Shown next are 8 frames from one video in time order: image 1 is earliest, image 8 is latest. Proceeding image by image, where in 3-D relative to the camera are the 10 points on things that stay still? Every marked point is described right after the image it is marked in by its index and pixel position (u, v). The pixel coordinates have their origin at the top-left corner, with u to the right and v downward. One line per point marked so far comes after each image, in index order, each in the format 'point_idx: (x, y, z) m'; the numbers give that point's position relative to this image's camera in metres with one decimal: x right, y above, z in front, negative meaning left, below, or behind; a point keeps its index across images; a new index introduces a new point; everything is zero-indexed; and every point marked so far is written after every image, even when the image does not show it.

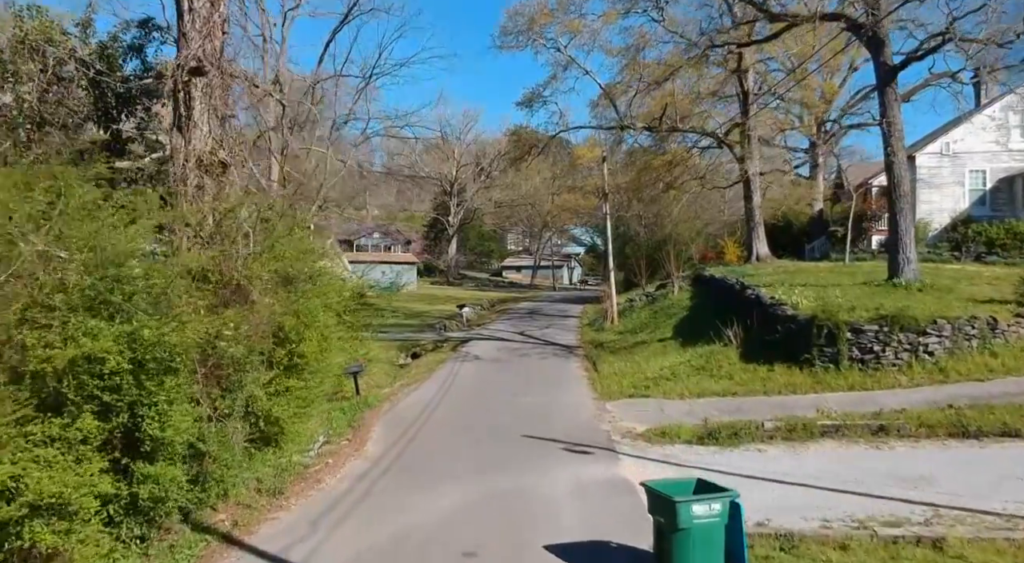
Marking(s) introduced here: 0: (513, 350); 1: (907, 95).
0: (0.0, -1.7, +18.6) m
1: (+7.5, +3.6, +14.2) m
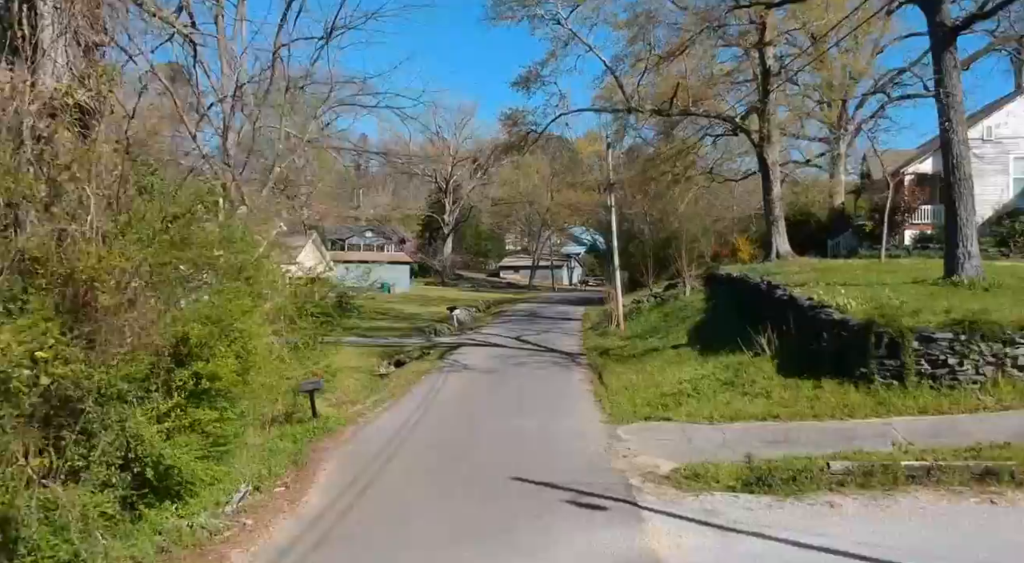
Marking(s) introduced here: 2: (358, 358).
0: (-0.1, -1.7, +16.5) m
1: (+7.4, +3.6, +12.1) m
2: (-3.7, -1.9, +18.0) m
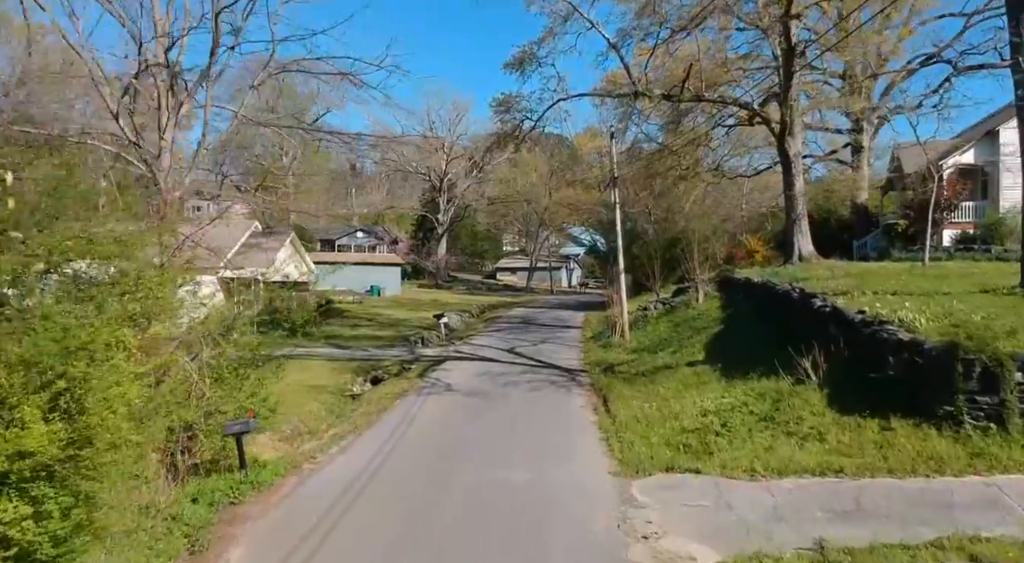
0: (-0.3, -1.8, +14.4) m
1: (+7.2, +3.5, +10.0) m
2: (-3.9, -2.0, +15.9) m
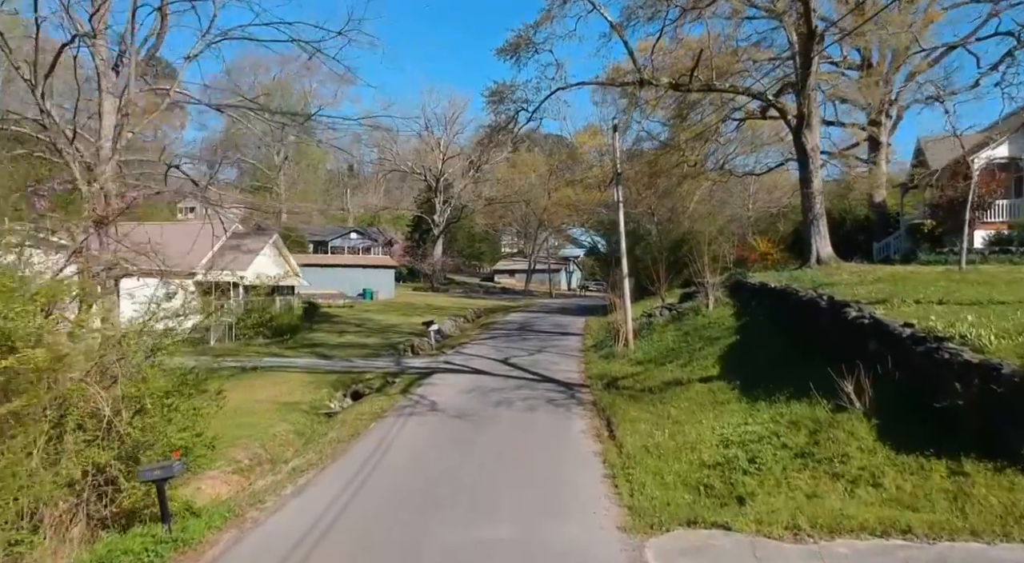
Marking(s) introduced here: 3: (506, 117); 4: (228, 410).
0: (-0.4, -1.9, +13.0) m
1: (+7.1, +3.4, +8.6) m
2: (-4.0, -2.1, +14.5) m
3: (-0.2, +3.7, +16.9) m
4: (-4.9, -2.2, +12.8) m
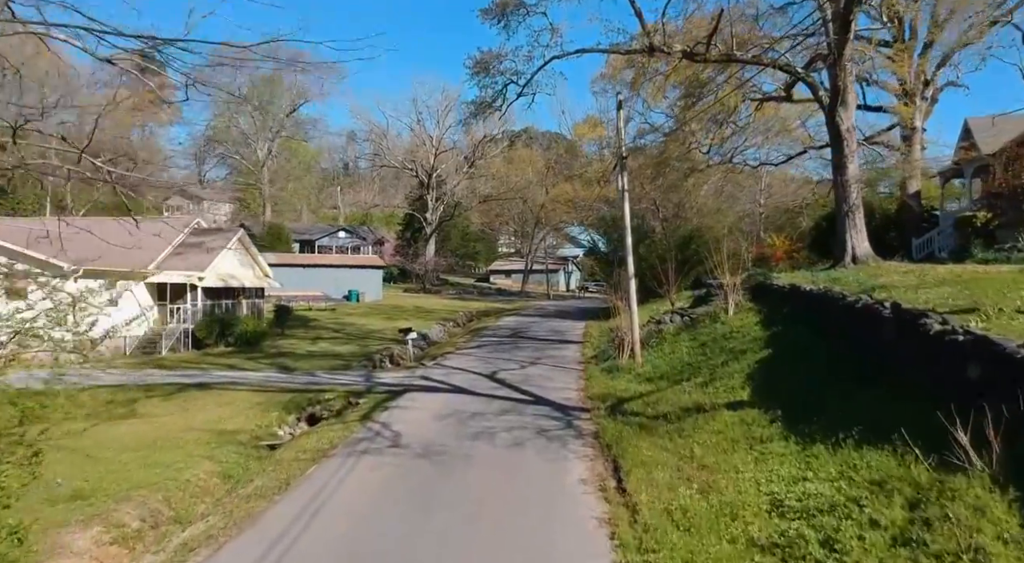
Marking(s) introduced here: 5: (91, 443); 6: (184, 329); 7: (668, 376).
0: (-0.6, -2.0, +10.6) m
1: (+6.9, +3.3, +6.3) m
2: (-4.3, -2.1, +12.1) m
3: (-0.4, +3.7, +14.6) m
4: (-5.1, -2.2, +10.4) m
5: (-5.8, -2.2, +10.4) m
6: (-8.8, -1.3, +19.9) m
7: (+2.6, -1.6, +12.7) m
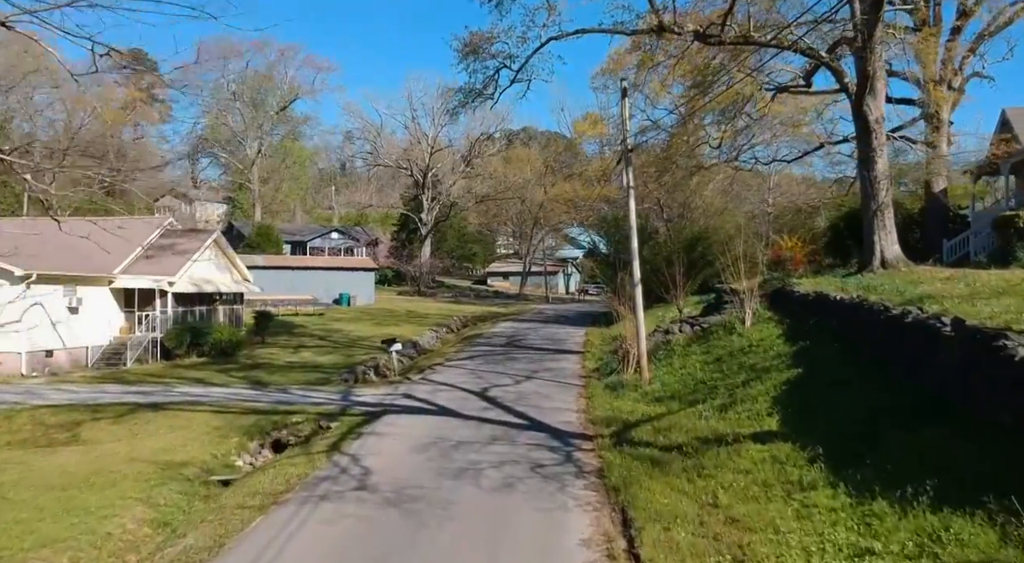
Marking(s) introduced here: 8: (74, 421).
0: (-0.7, -2.1, +9.2) m
1: (+6.8, +3.2, +4.9) m
2: (-4.4, -2.3, +10.7) m
3: (-0.5, +3.6, +13.1) m
4: (-5.2, -2.4, +9.0) m
5: (-6.0, -2.4, +8.9) m
6: (-8.9, -1.4, +18.5) m
7: (+2.5, -1.7, +11.2) m
8: (-6.8, -2.2, +11.6) m
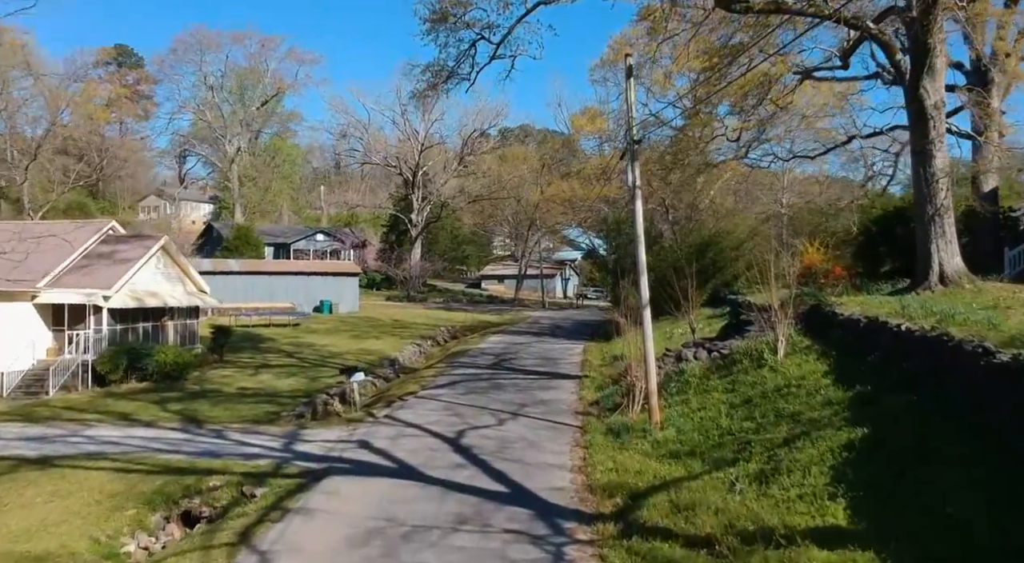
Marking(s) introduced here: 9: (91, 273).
0: (-1.0, -2.4, +6.7) m
1: (+6.5, +2.9, +2.5) m
2: (-4.7, -2.6, +8.2) m
3: (-0.8, +3.2, +10.7) m
4: (-5.5, -2.7, +6.6) m
5: (-6.2, -2.7, +6.5) m
6: (-9.2, -1.7, +16.1) m
7: (+2.2, -2.0, +8.8) m
8: (-7.0, -2.5, +9.2) m
9: (-9.5, +0.2, +17.0) m
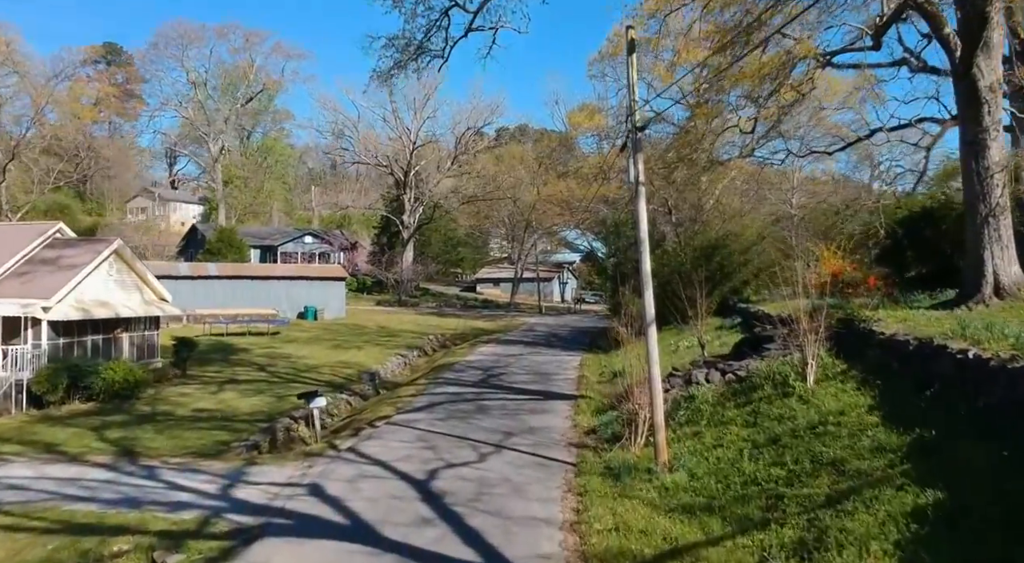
0: (-1.3, -2.5, +5.1) m
1: (+6.3, +2.8, +0.8) m
2: (-4.9, -2.7, +6.6) m
3: (-1.0, +3.1, +9.0) m
4: (-5.7, -2.8, +4.9) m
5: (-6.5, -2.8, +4.8) m
6: (-9.4, -1.9, +14.4) m
7: (+2.0, -2.2, +7.1) m
8: (-7.3, -2.6, +7.5) m
9: (-9.8, 0.0, +15.3) m
